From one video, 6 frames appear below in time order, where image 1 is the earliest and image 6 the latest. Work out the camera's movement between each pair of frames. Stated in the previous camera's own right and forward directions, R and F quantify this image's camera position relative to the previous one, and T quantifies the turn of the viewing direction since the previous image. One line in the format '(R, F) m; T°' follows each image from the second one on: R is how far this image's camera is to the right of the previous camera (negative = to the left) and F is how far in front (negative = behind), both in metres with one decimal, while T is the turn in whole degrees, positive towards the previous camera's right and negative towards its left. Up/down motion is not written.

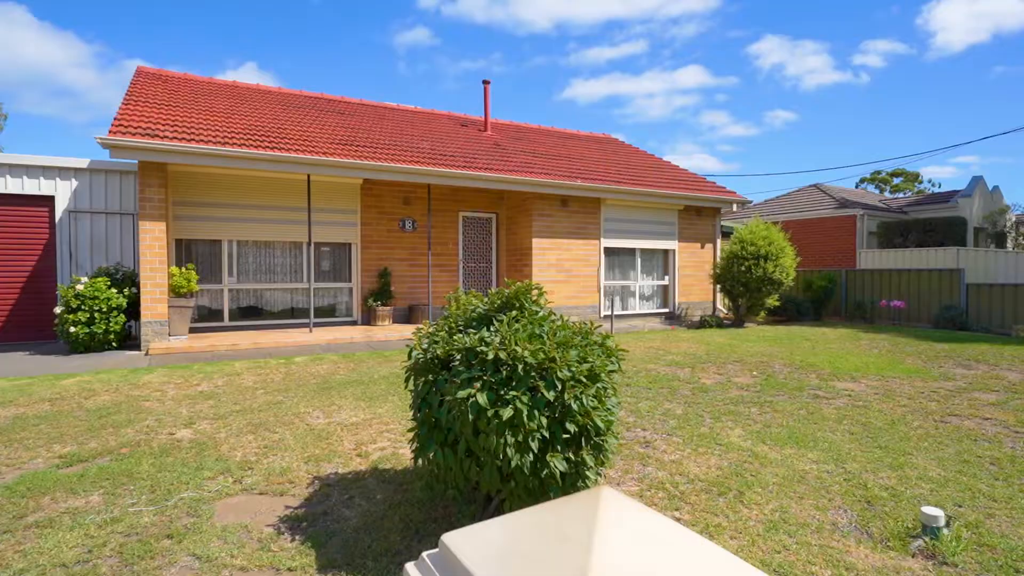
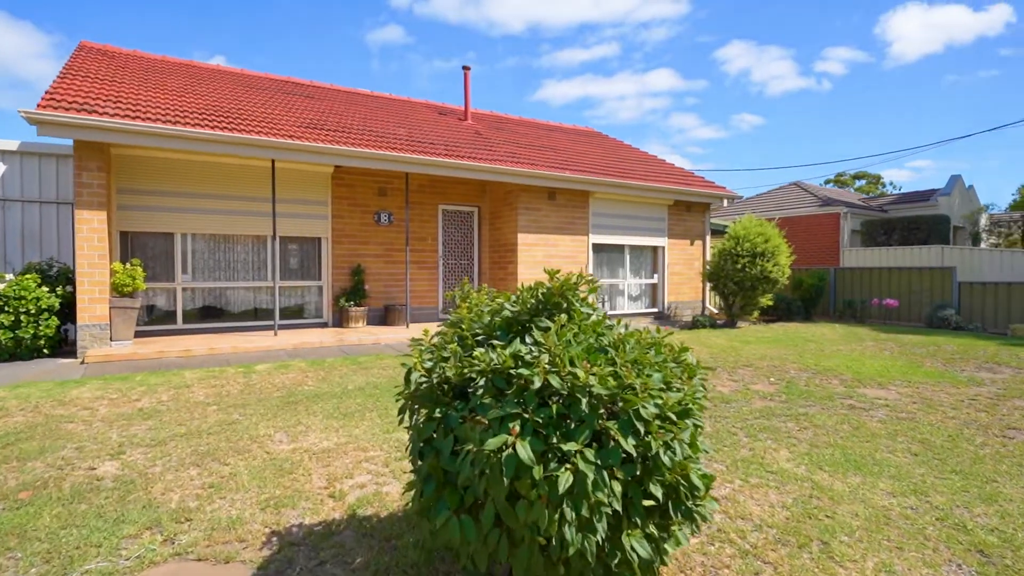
(-0.2, +0.7) m; +3°
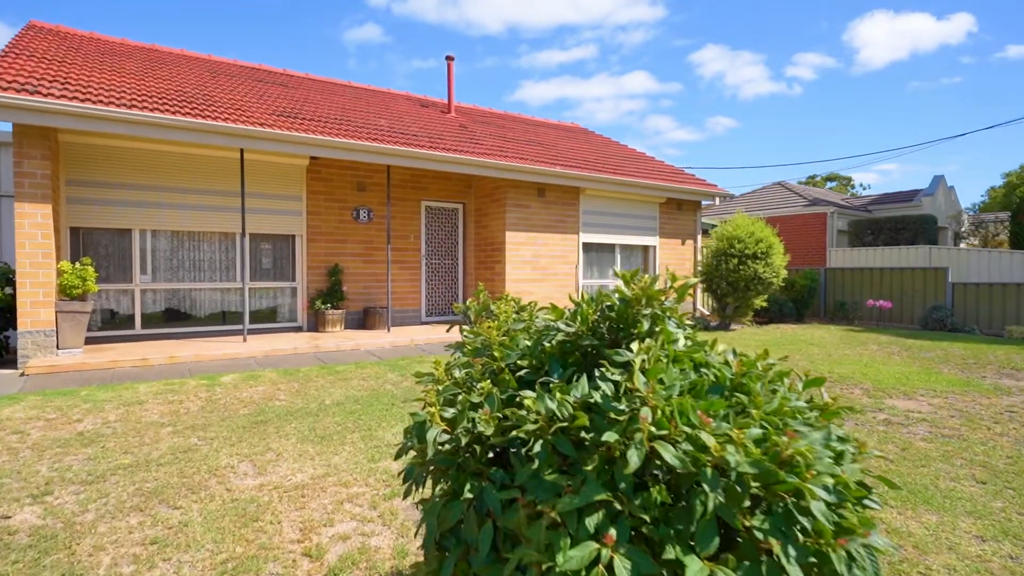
(-0.2, +0.6) m; +2°
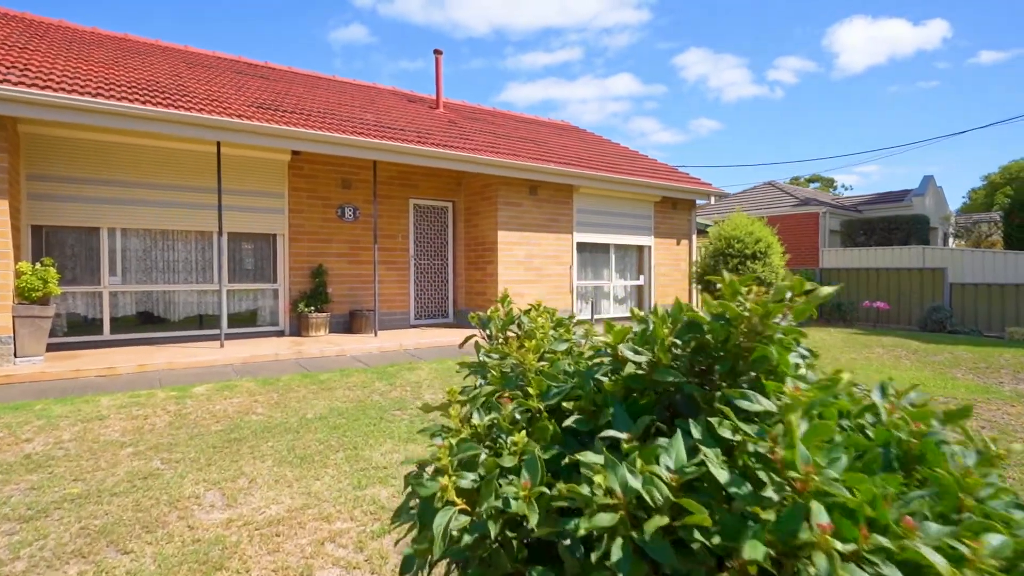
(-0.1, +0.4) m; +1°
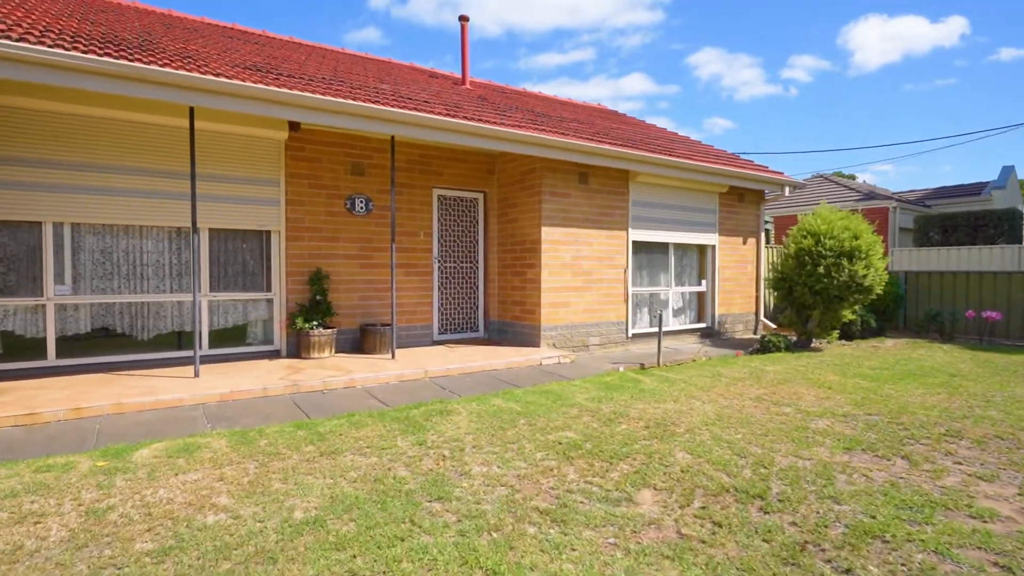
(-0.5, +1.8) m; -1°
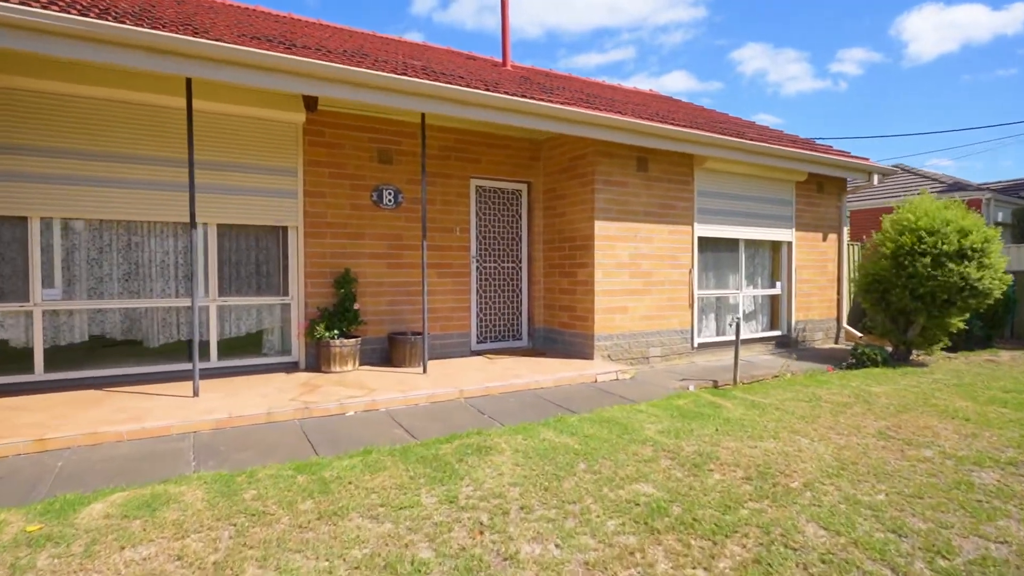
(-0.1, +1.0) m; -4°
